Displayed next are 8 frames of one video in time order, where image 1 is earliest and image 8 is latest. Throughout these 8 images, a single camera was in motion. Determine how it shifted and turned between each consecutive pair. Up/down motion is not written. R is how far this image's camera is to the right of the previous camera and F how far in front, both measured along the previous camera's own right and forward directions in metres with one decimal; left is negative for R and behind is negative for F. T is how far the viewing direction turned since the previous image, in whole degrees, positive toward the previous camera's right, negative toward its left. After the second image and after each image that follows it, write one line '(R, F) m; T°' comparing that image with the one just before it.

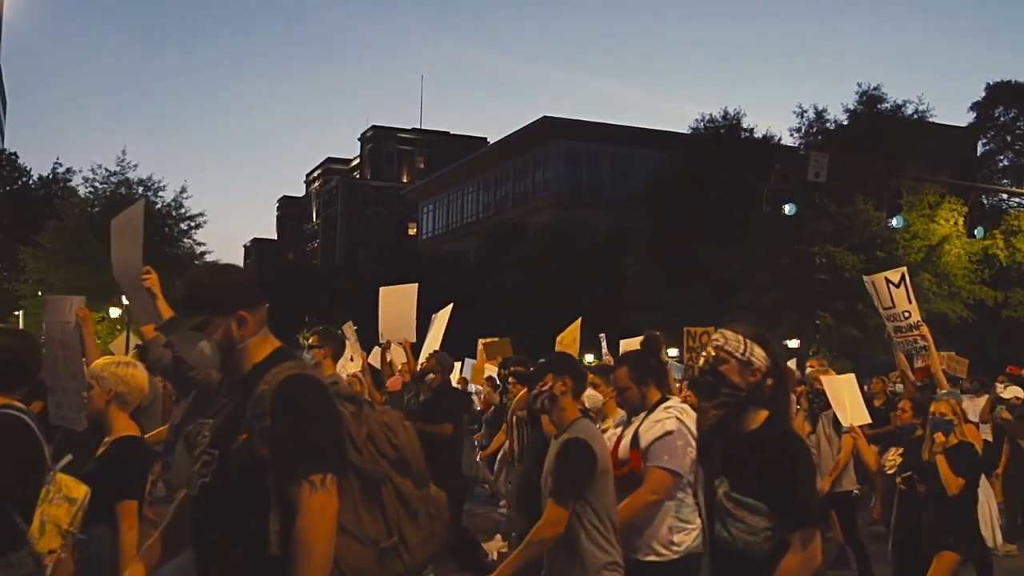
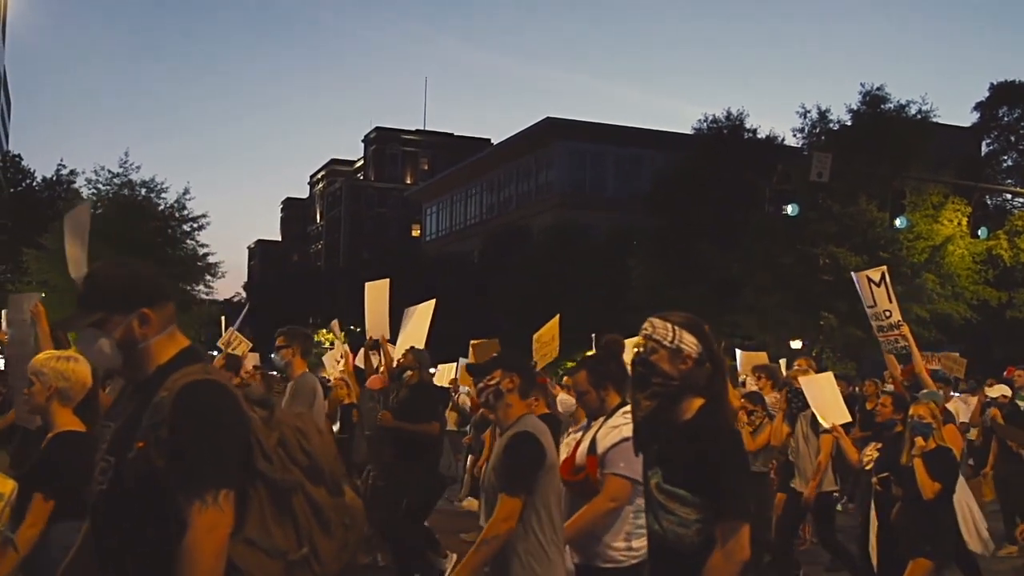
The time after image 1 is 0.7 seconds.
(+0.2, +0.4) m; 0°
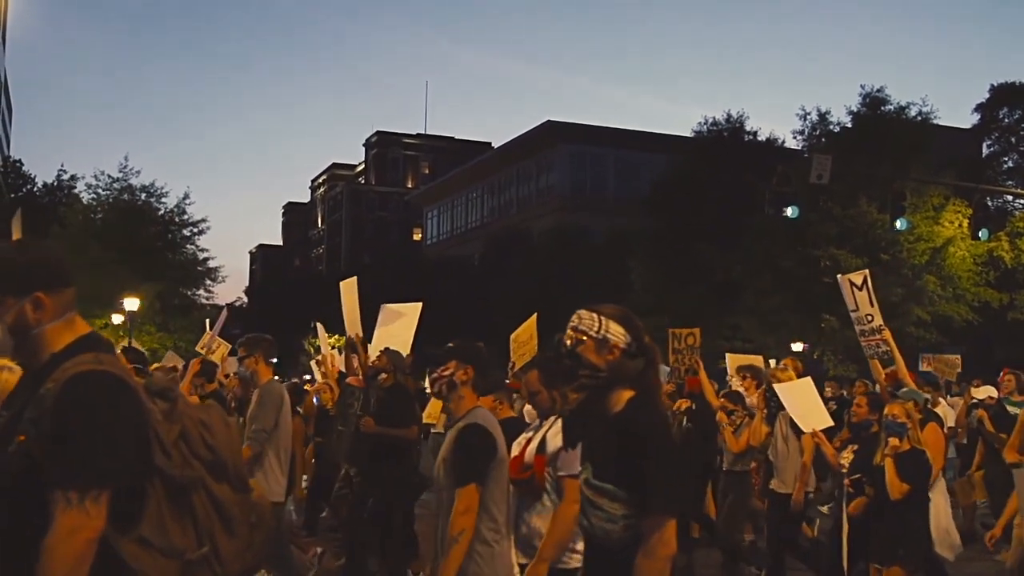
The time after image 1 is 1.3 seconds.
(+0.2, +0.4) m; 0°
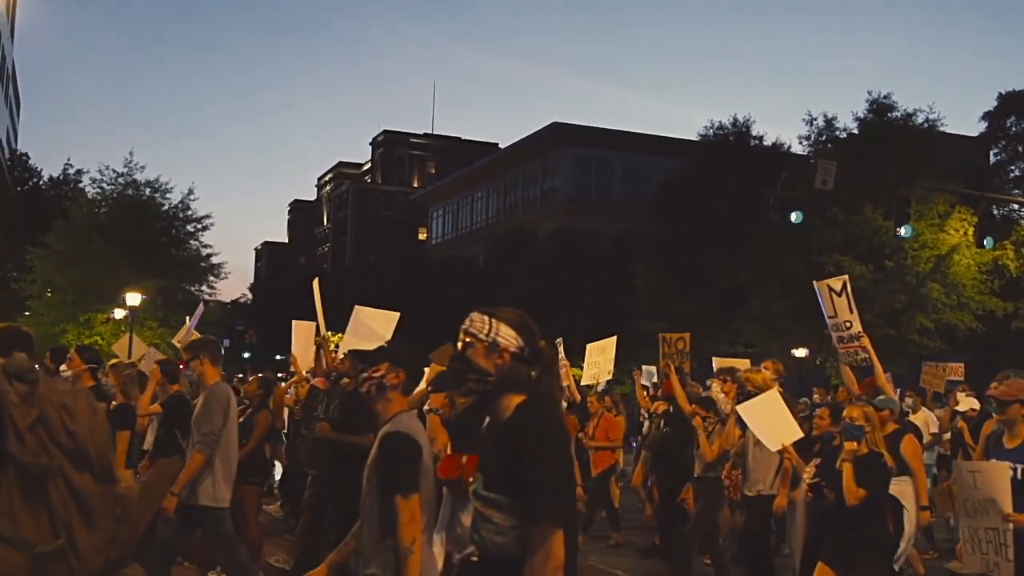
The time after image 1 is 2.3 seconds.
(+0.3, +0.5) m; 0°
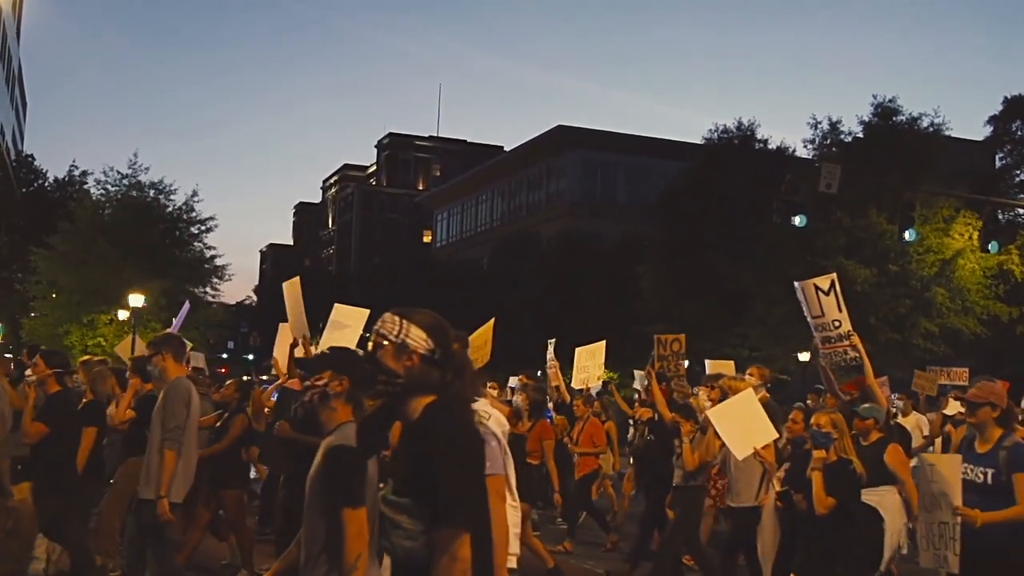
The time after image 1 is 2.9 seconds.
(+0.2, +0.4) m; 0°
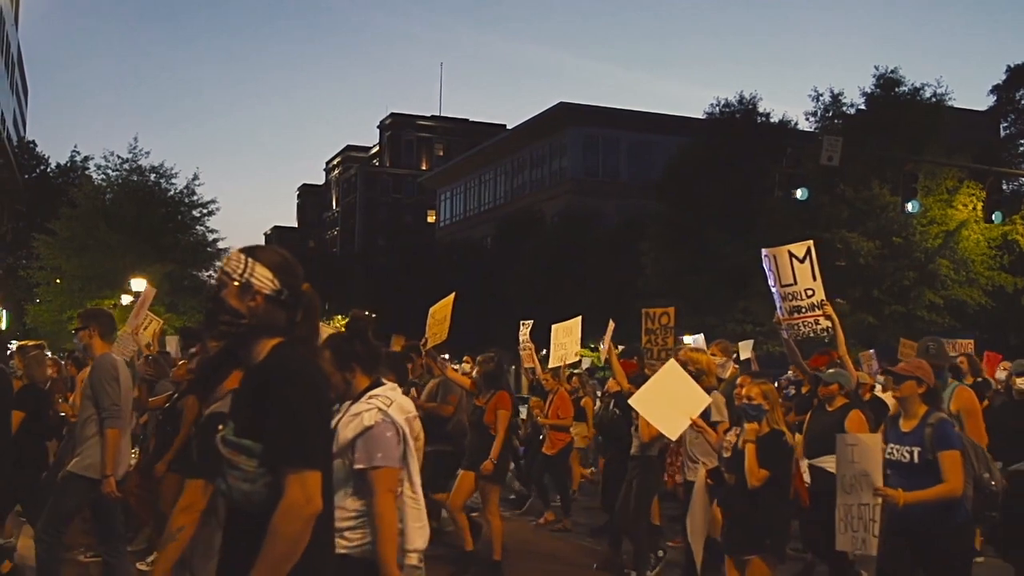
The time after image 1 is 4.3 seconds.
(-0.6, +1.1) m; 0°
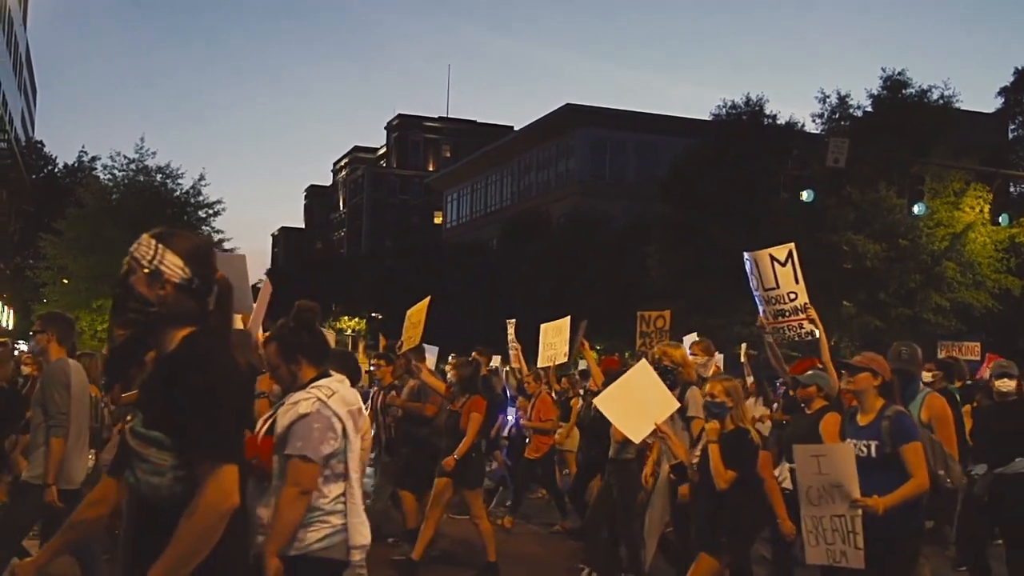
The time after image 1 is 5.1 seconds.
(+0.2, +0.3) m; 0°
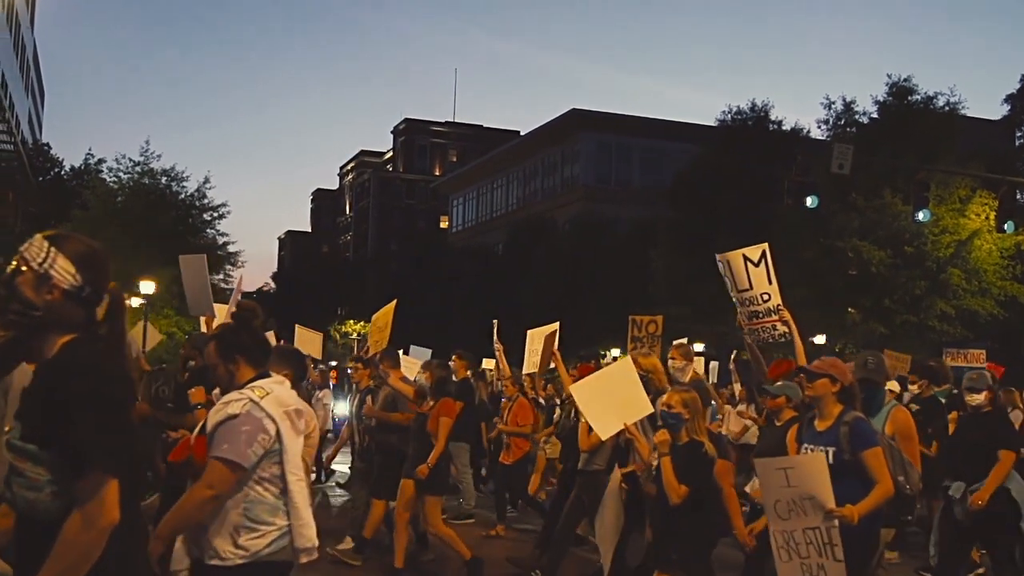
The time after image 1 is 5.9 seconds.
(+0.3, +0.3) m; 0°
